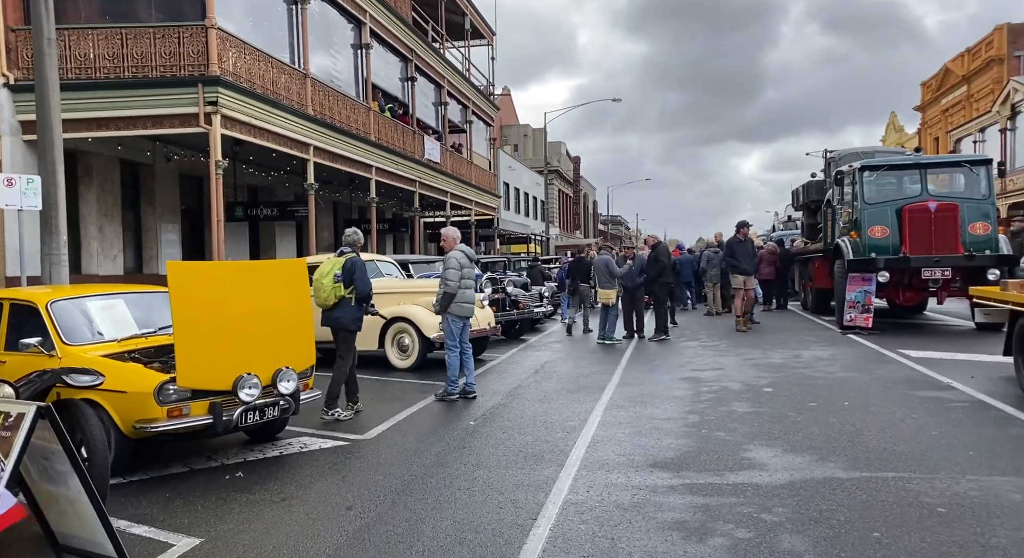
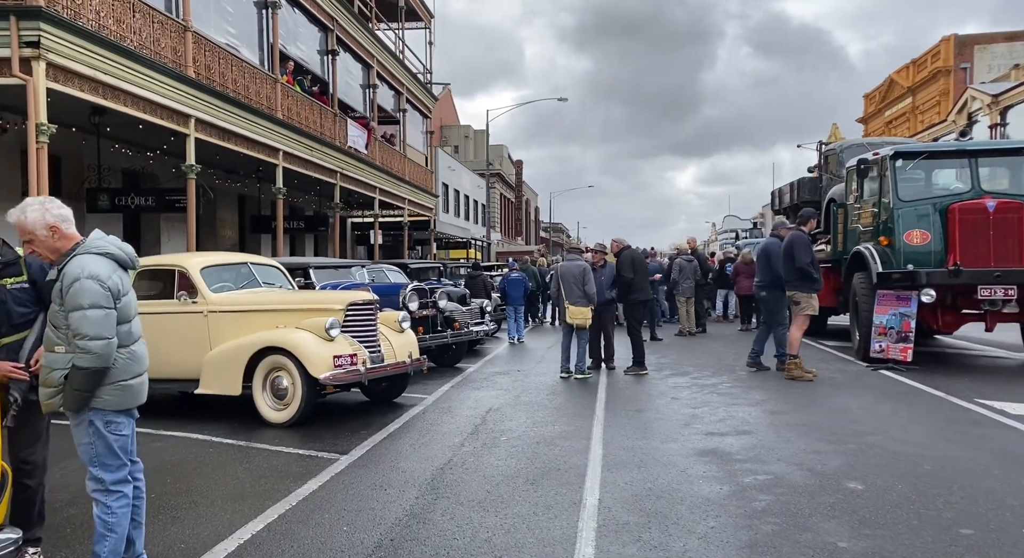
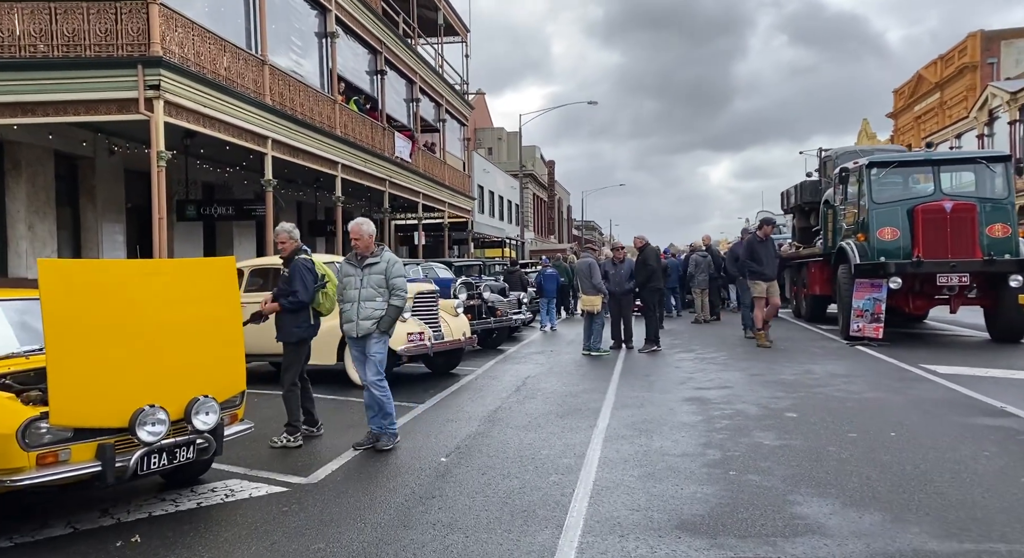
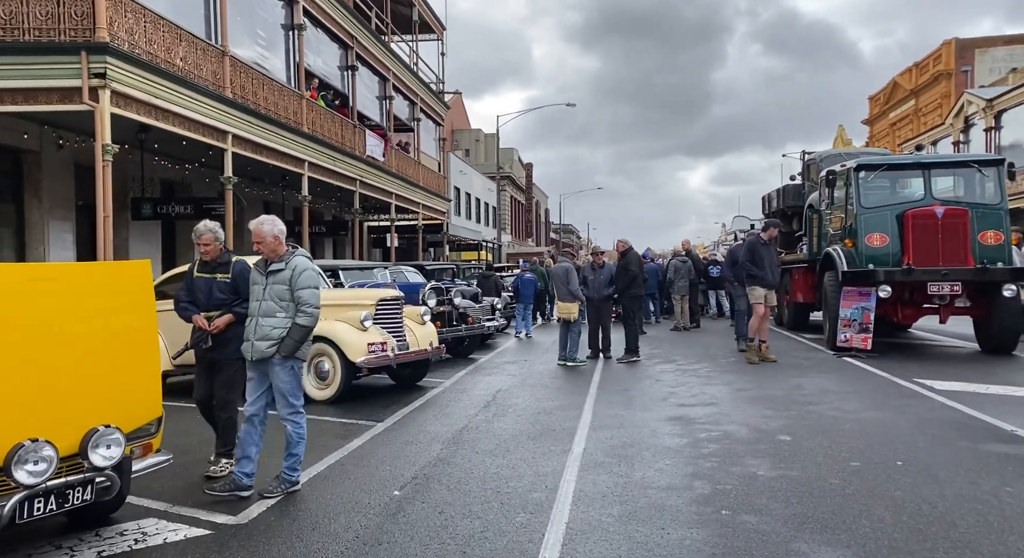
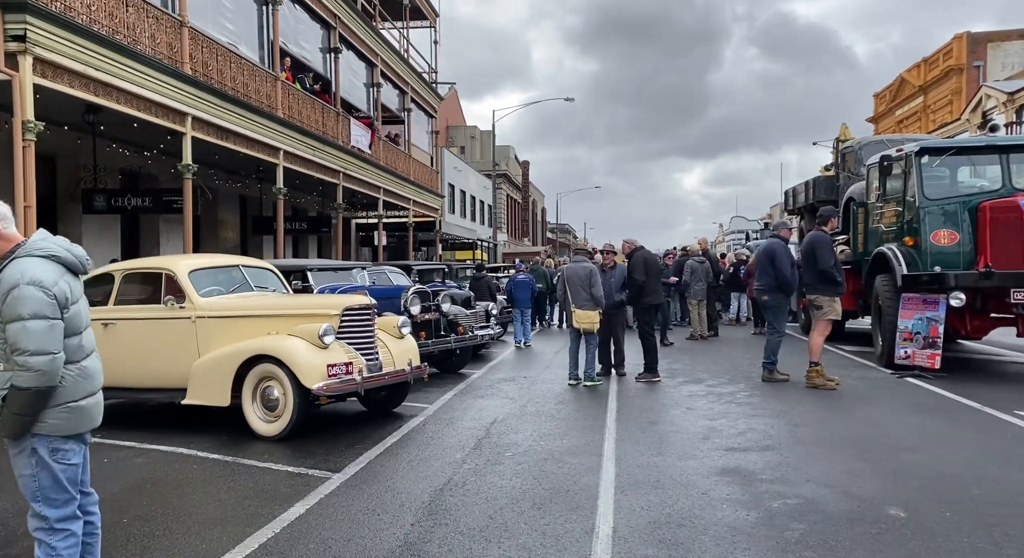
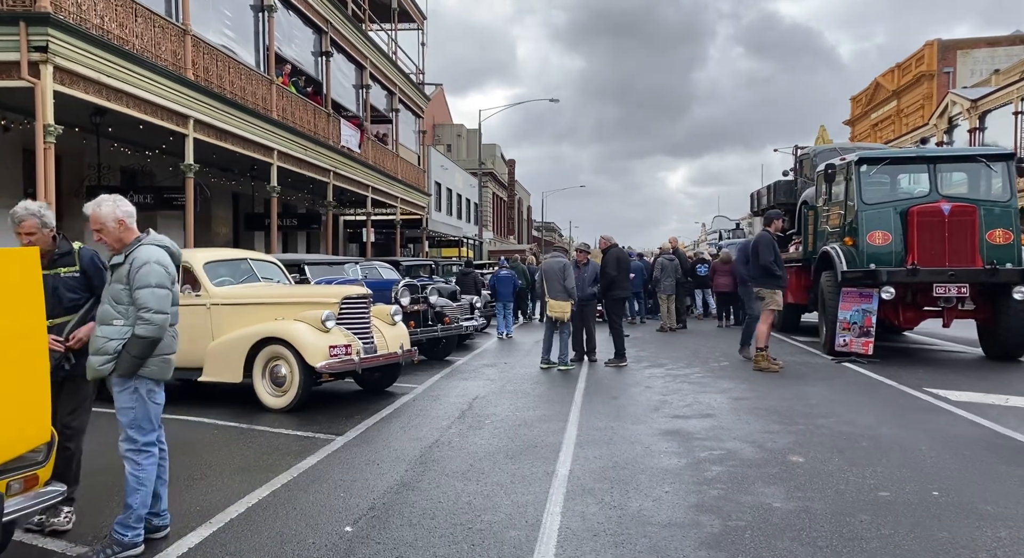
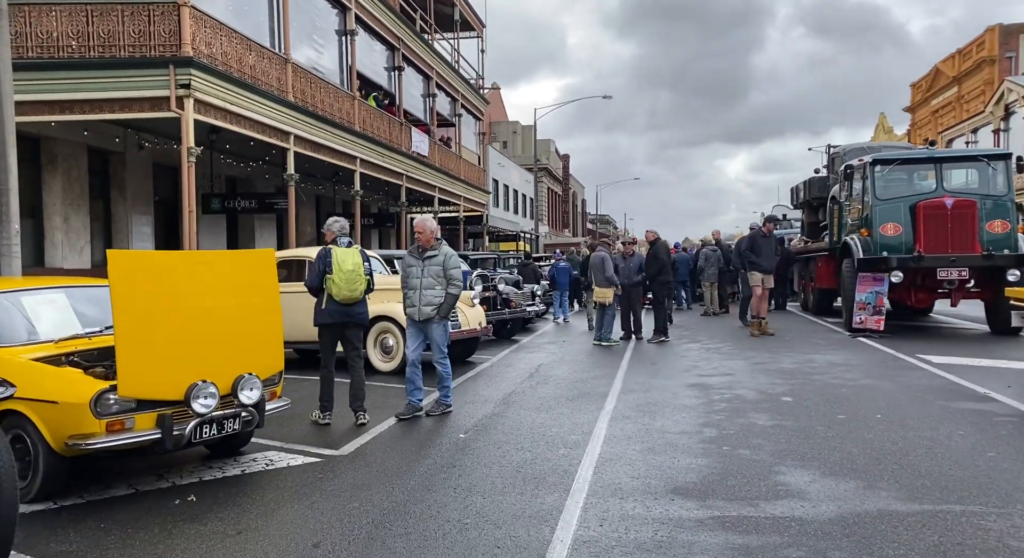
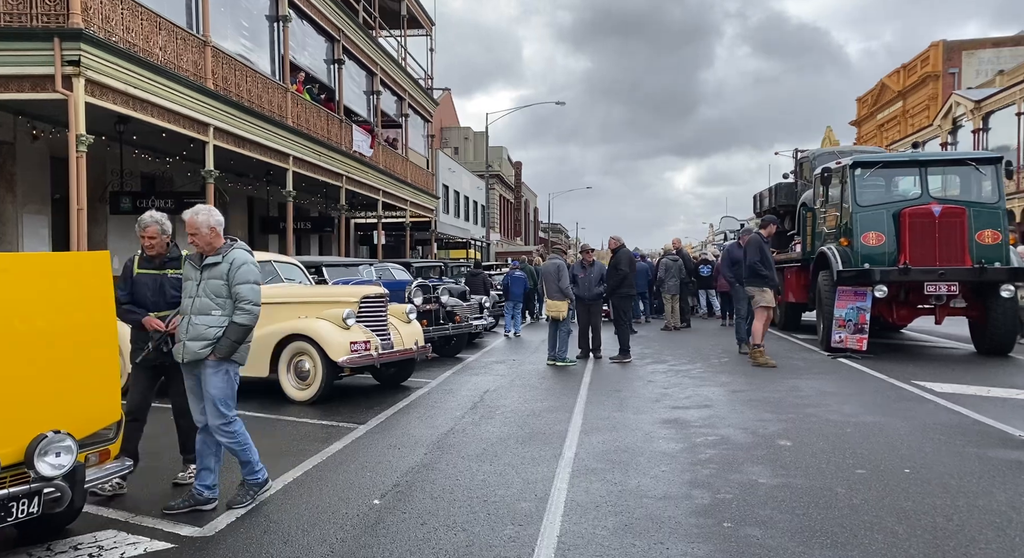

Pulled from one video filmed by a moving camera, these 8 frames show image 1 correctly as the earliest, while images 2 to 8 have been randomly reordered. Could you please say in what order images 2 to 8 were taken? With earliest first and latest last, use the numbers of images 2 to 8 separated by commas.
7, 3, 4, 8, 6, 2, 5
